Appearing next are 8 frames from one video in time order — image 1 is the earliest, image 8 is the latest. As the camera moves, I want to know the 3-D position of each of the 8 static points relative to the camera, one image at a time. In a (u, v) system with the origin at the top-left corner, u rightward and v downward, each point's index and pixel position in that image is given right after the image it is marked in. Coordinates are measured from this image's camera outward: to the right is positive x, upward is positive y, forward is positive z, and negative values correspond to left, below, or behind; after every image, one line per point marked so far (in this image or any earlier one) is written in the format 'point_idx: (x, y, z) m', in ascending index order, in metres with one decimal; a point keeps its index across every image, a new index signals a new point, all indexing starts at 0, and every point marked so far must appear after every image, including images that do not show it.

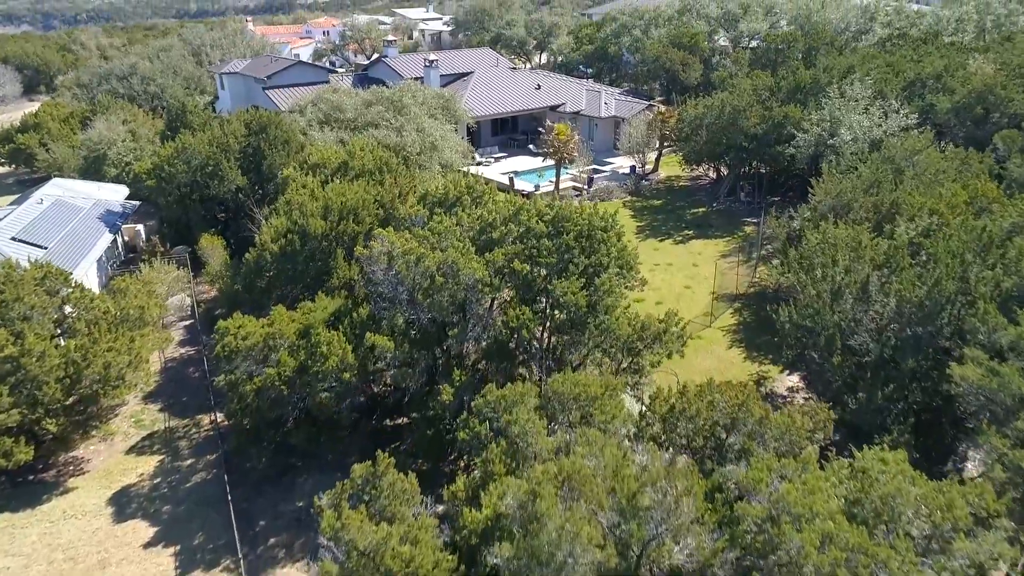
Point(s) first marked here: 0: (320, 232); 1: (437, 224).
0: (-5.3, +1.6, +19.4) m
1: (-1.7, +1.5, +16.0) m
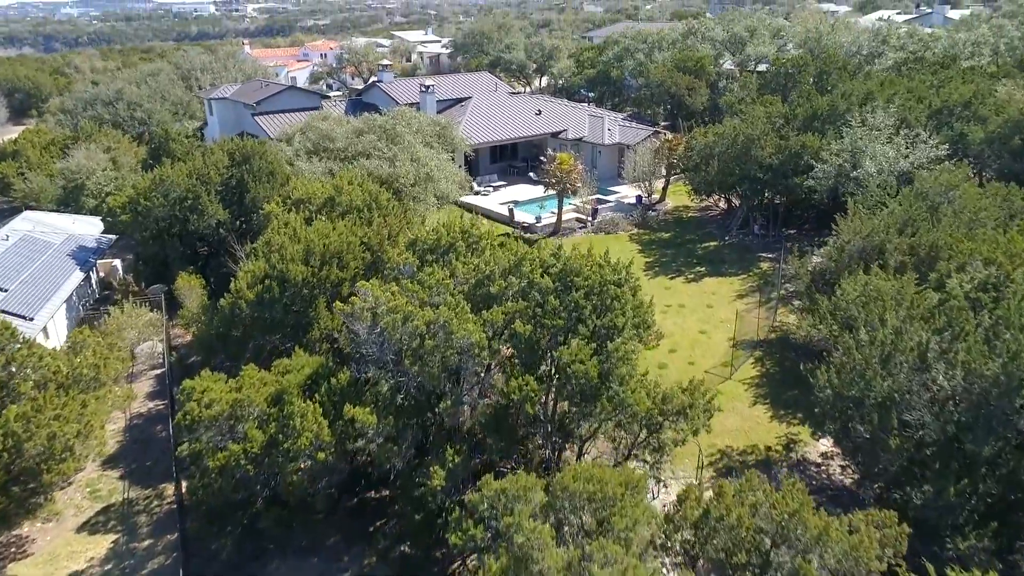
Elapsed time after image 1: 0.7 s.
0: (-5.3, +0.3, +17.5) m
1: (-1.7, +0.3, +14.2) m
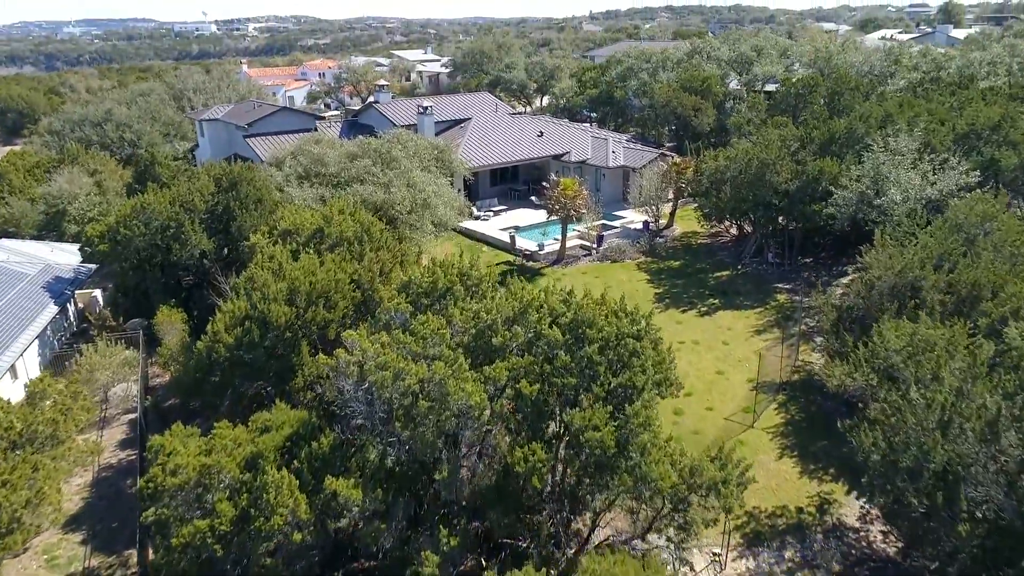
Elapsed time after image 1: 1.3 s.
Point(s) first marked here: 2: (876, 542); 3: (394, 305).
0: (-5.2, -0.7, +16.0) m
1: (-1.6, -0.6, +12.6) m
2: (+7.3, -5.1, +14.0) m
3: (-2.3, -0.3, +13.7) m
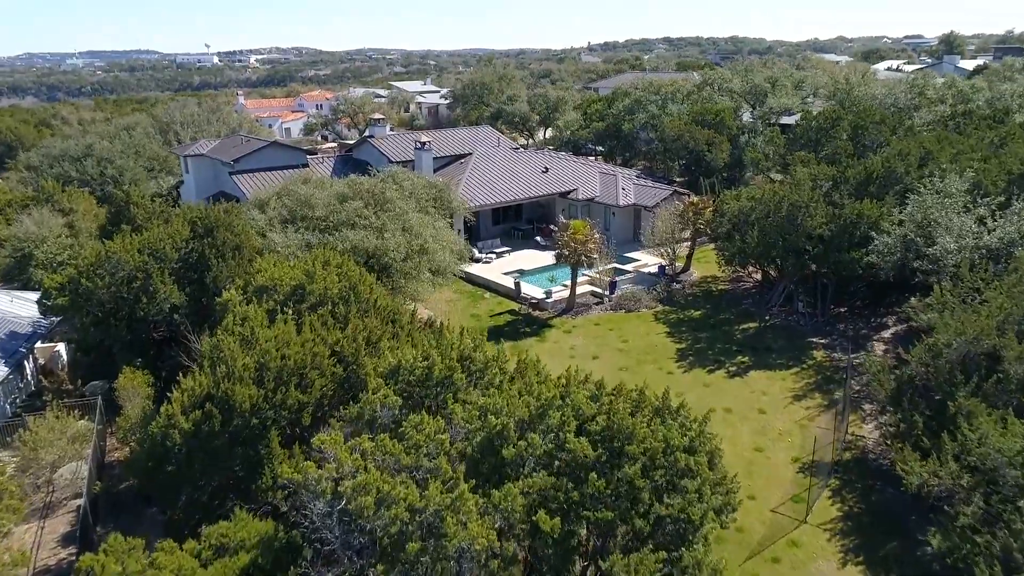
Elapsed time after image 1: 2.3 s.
0: (-5.0, -2.2, +13.4) m
1: (-1.4, -2.0, +10.0) m
2: (+7.5, -6.5, +11.2) m
3: (-2.1, -1.7, +11.1) m
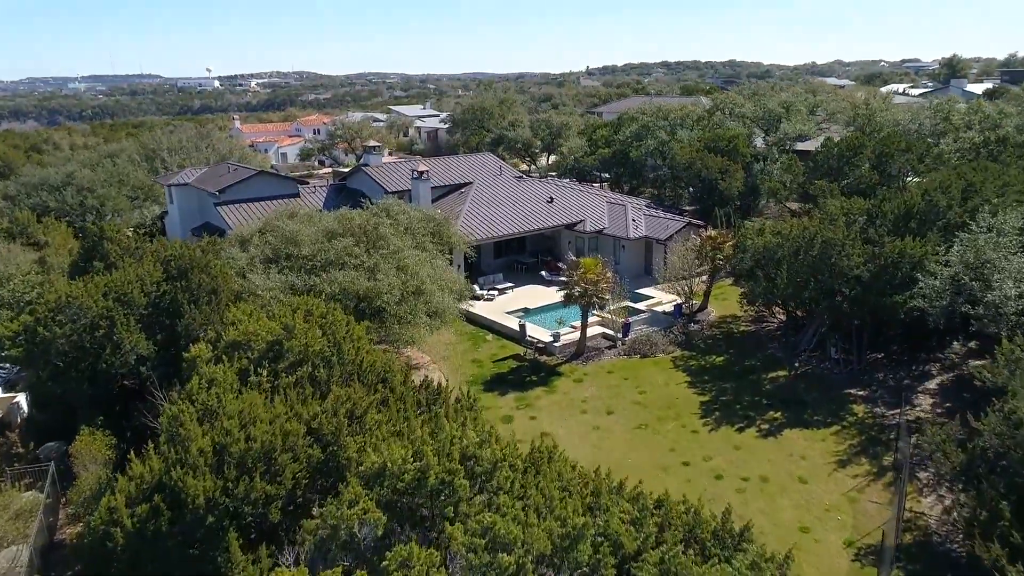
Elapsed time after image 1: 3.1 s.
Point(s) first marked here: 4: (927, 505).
0: (-4.9, -3.3, +11.1) m
1: (-1.2, -3.0, +7.7) m
2: (+7.7, -7.5, +8.8) m
3: (-1.9, -2.7, +8.8) m
4: (+9.5, -5.0, +15.9) m
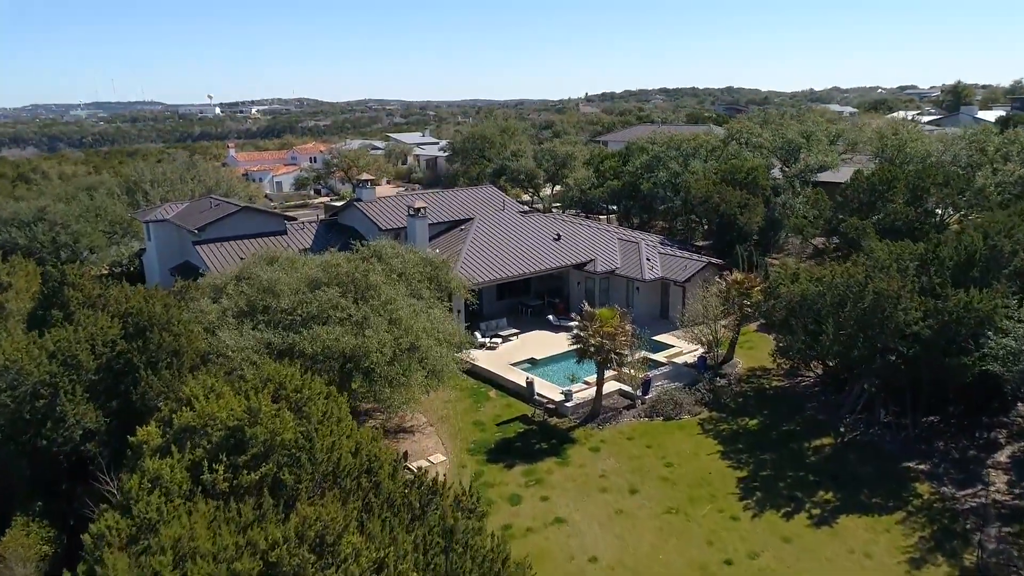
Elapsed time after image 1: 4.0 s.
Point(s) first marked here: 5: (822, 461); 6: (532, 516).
0: (-4.6, -4.5, +8.2) m
1: (-1.0, -4.1, +4.9) m
2: (+7.9, -8.6, +5.8) m
3: (-1.7, -3.9, +6.0) m
4: (+9.7, -6.3, +13.1) m
5: (+8.4, -4.7, +19.0) m
6: (+0.5, -5.6, +17.0) m
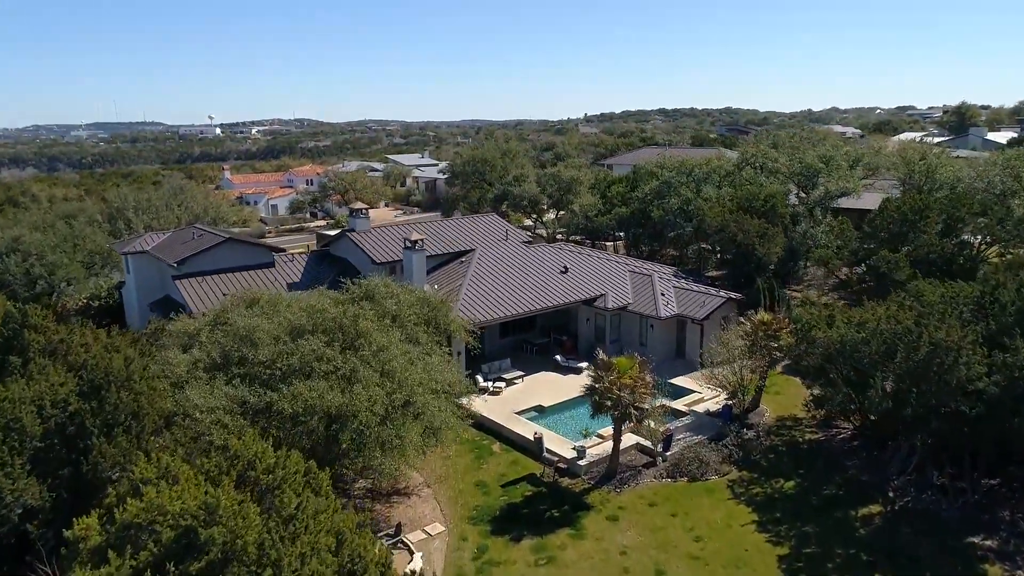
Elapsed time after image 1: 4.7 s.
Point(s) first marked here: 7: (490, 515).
0: (-4.4, -5.4, +5.9) m
1: (-0.8, -4.9, +2.6) m
2: (+8.1, -9.4, +3.4) m
3: (-1.5, -4.7, +3.7) m
4: (+9.9, -7.3, +10.7) m
5: (+8.6, -5.9, +16.7) m
6: (+0.7, -6.7, +14.7) m
7: (-0.6, -5.9, +18.1) m
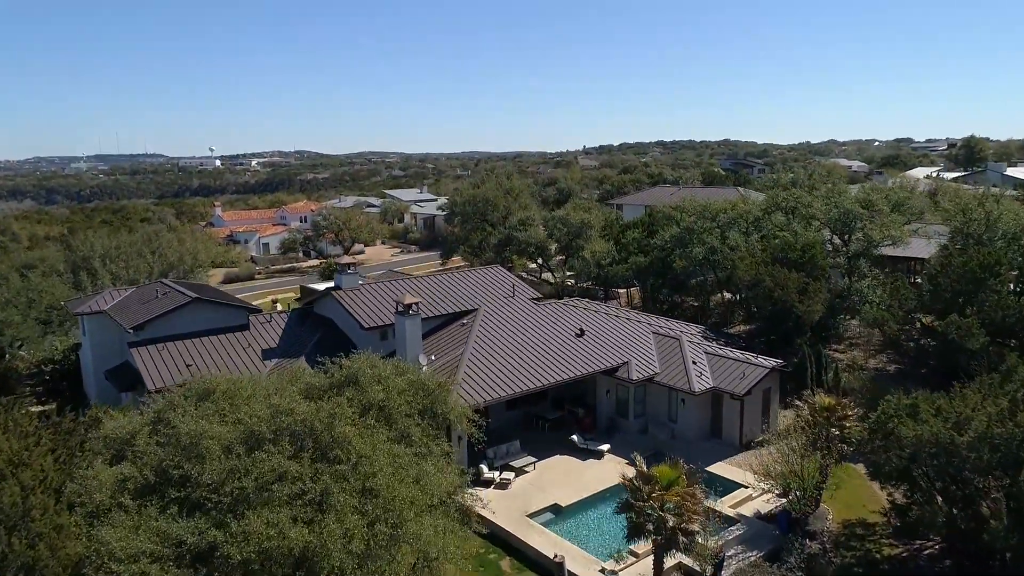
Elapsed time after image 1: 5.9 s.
0: (-4.1, -6.8, +1.9) m
1: (-0.4, -6.1, -1.3) m
2: (+8.5, -10.7, -0.8) m
3: (-1.1, -6.0, -0.2) m
4: (+10.3, -8.9, +6.7) m
5: (+9.0, -7.8, +12.7) m
6: (+1.0, -8.5, +10.7) m
7: (-0.2, -7.9, +14.1) m
